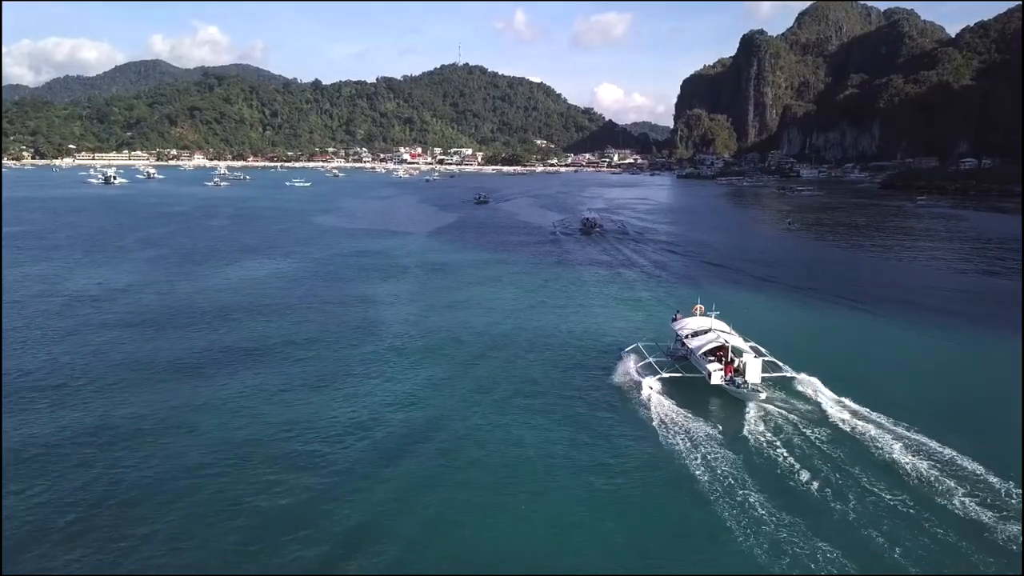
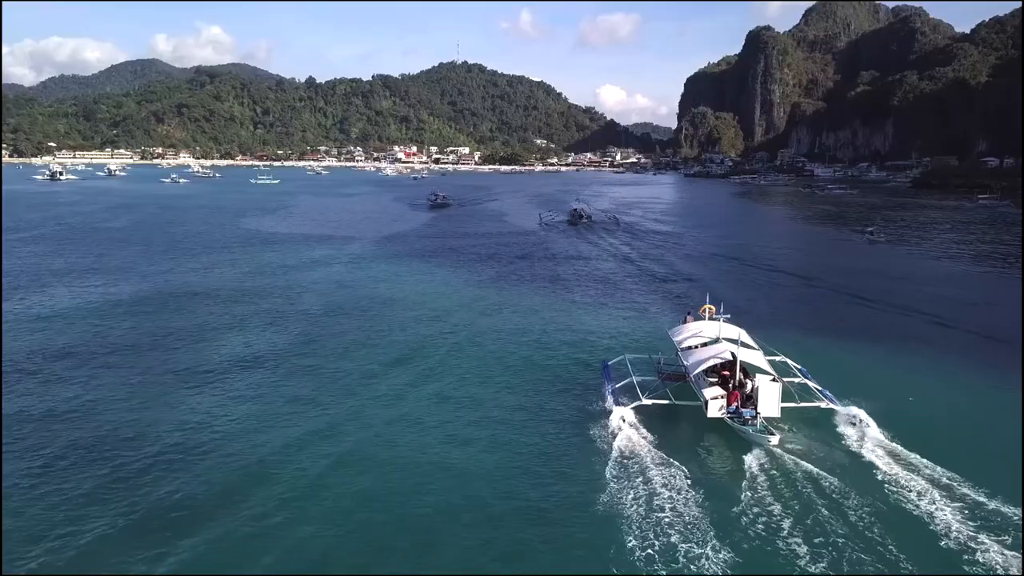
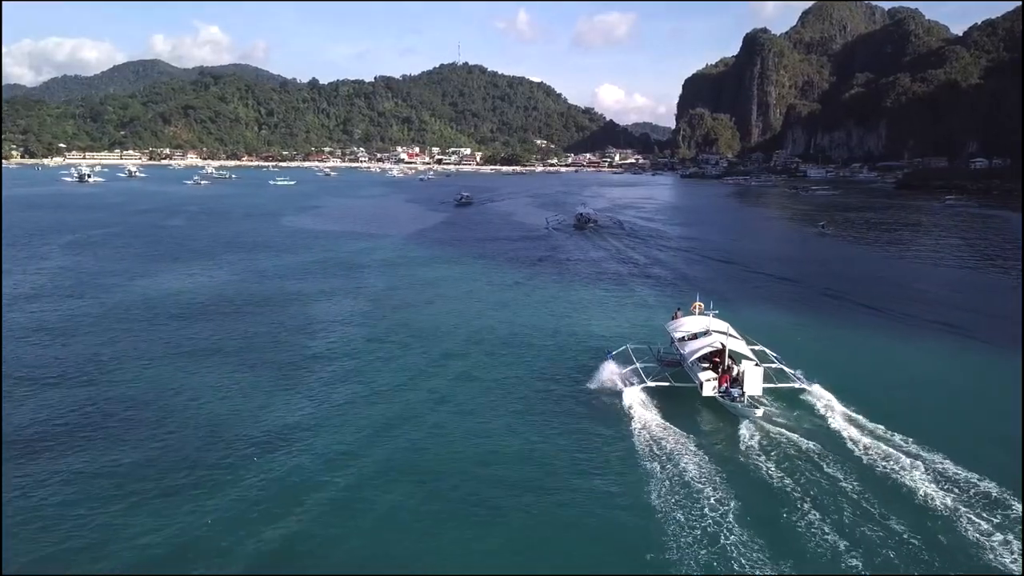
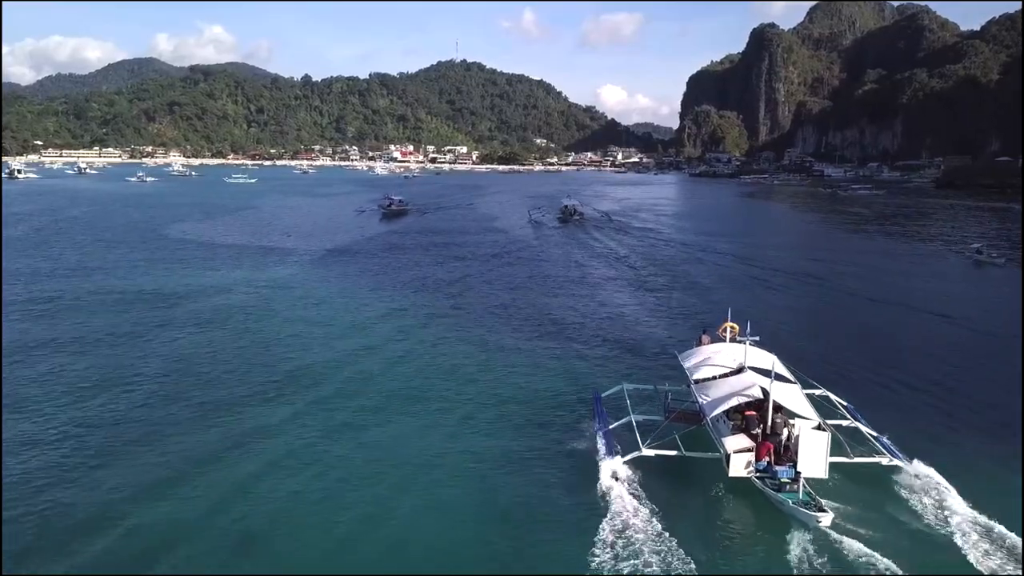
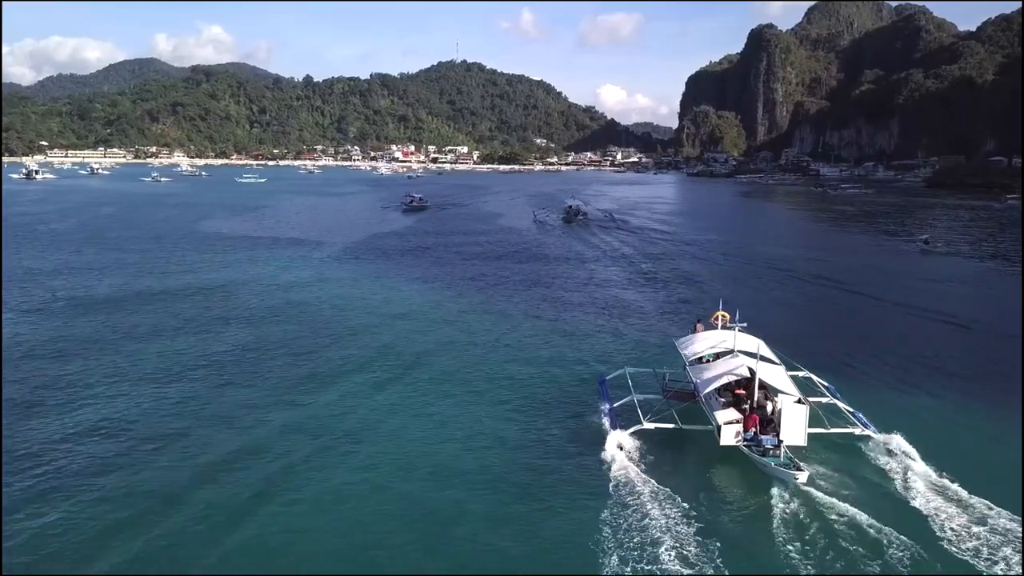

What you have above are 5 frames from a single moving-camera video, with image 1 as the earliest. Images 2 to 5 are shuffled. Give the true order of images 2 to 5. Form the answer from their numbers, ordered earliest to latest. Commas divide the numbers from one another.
3, 2, 5, 4
